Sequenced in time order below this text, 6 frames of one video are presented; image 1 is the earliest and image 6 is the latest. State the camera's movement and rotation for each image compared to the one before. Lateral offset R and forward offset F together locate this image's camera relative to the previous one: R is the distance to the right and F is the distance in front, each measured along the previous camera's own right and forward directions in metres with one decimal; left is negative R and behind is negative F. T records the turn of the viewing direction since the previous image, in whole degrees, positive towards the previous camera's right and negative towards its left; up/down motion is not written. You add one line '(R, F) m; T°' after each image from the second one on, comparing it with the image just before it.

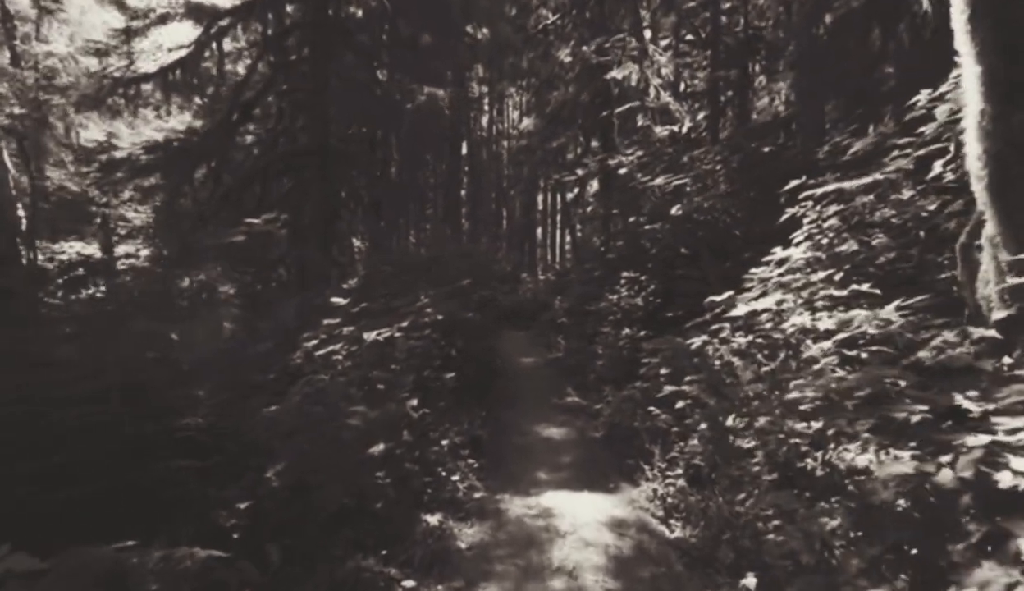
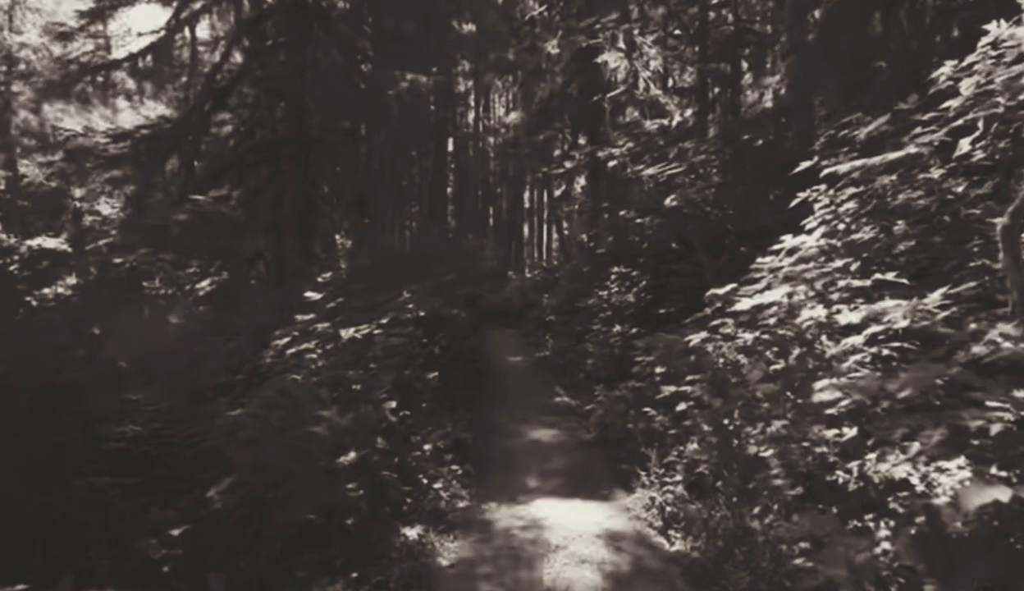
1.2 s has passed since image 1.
(0.0, +0.6) m; +1°
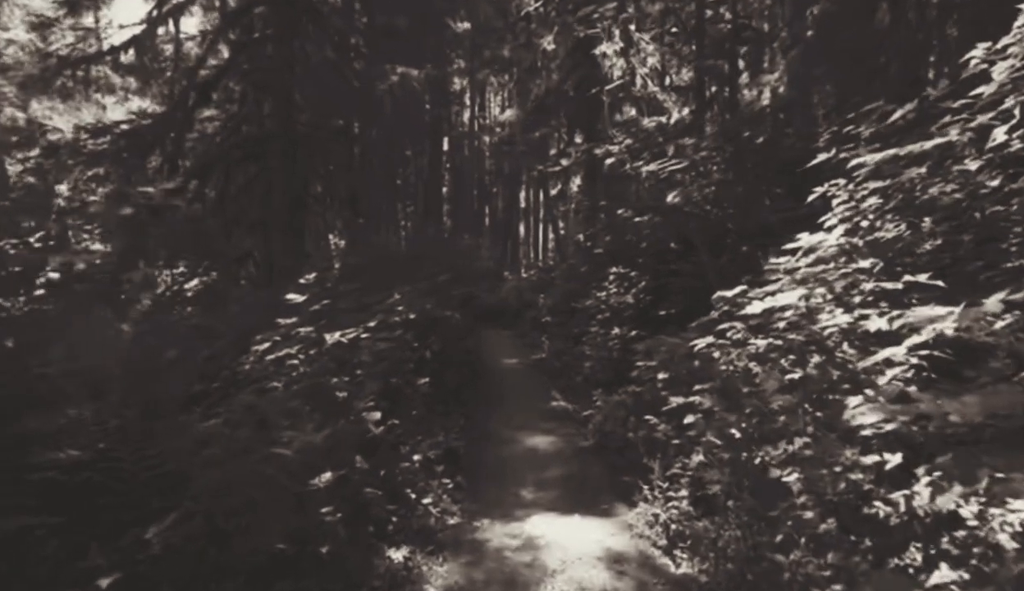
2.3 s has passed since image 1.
(0.0, +0.5) m; 0°
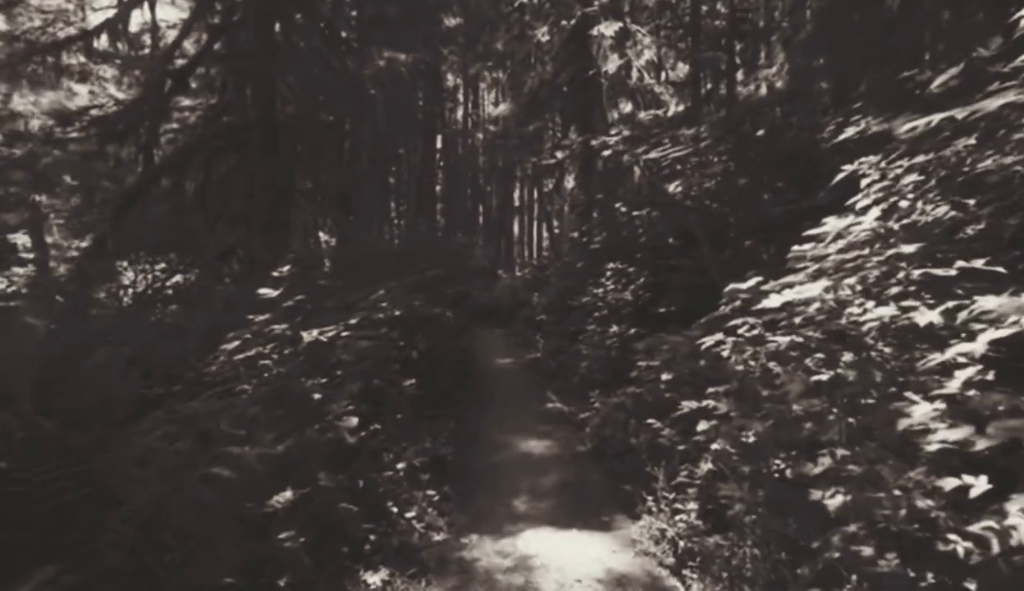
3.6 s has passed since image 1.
(0.0, +0.7) m; 0°
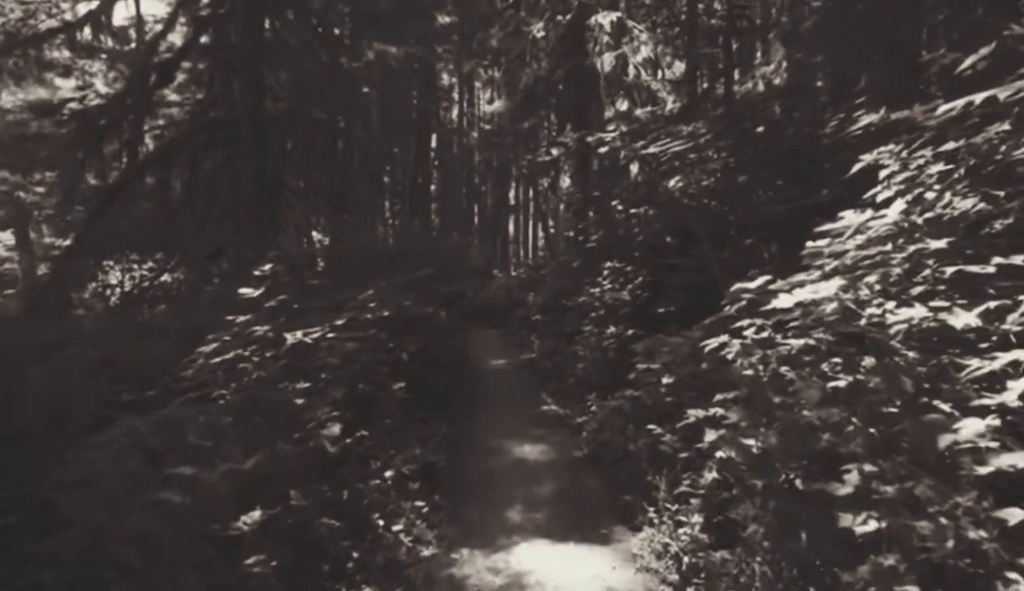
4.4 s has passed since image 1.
(0.0, +0.4) m; 0°
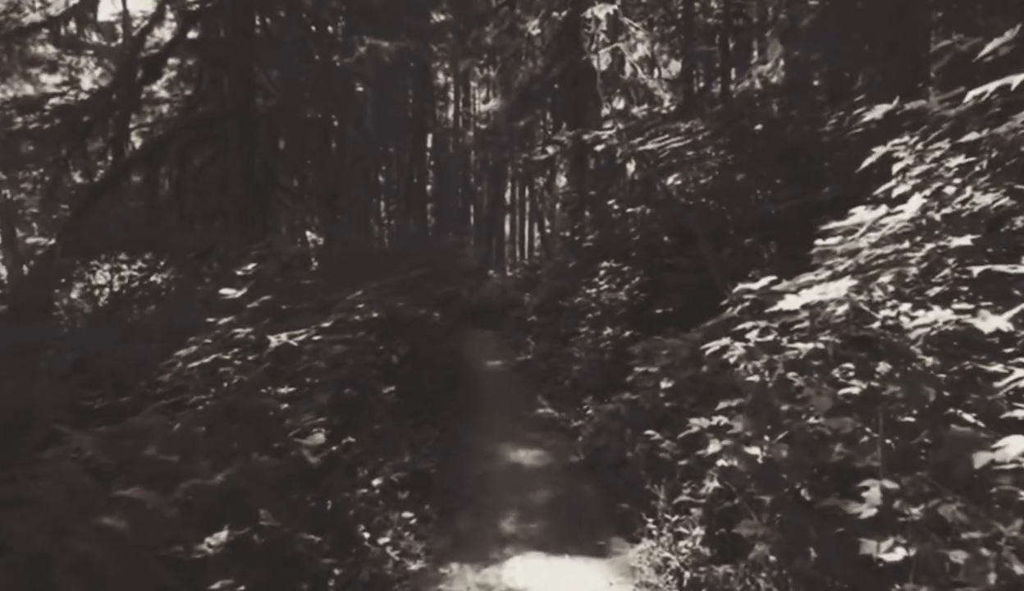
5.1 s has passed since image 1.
(0.0, +0.3) m; 0°
